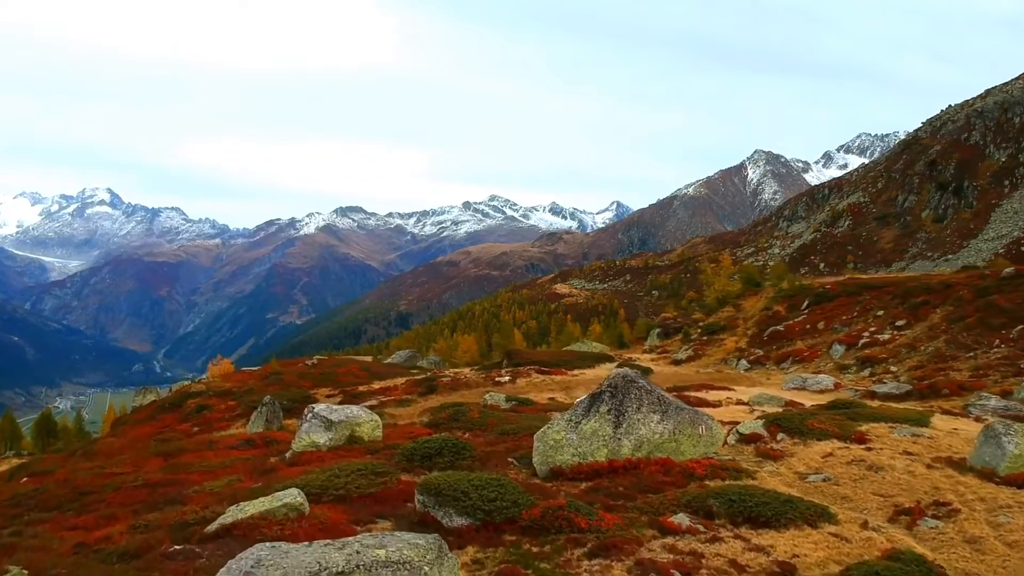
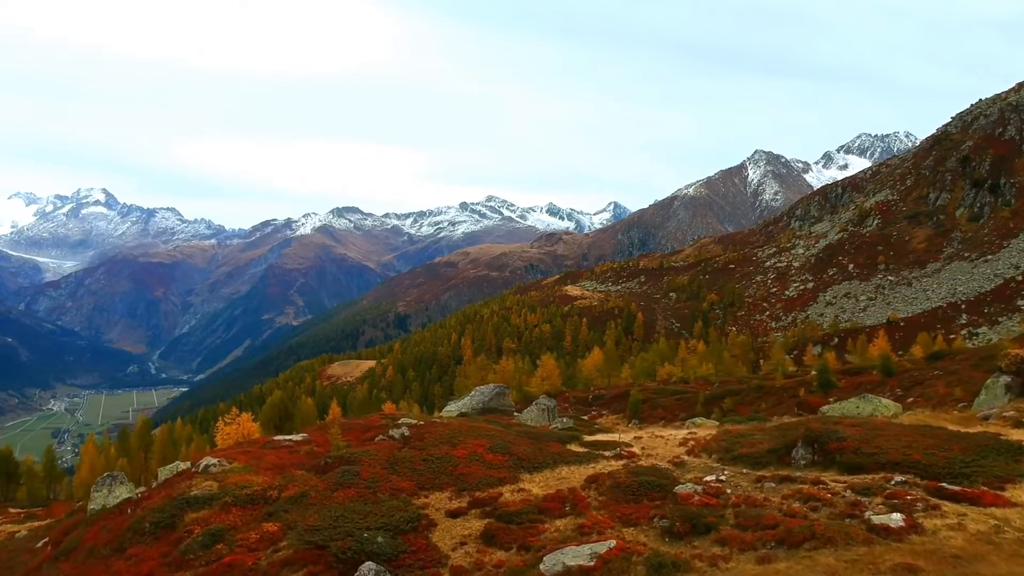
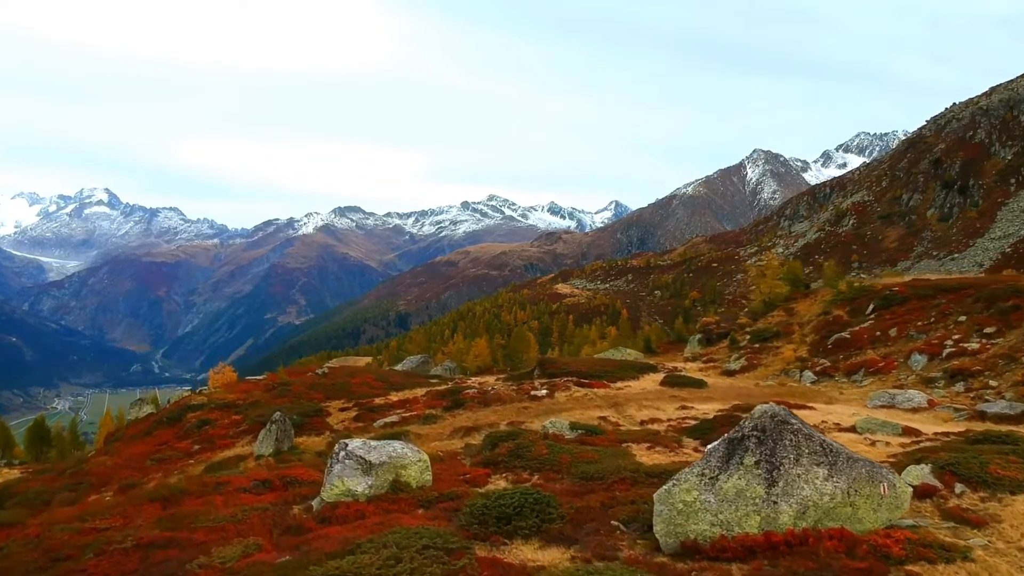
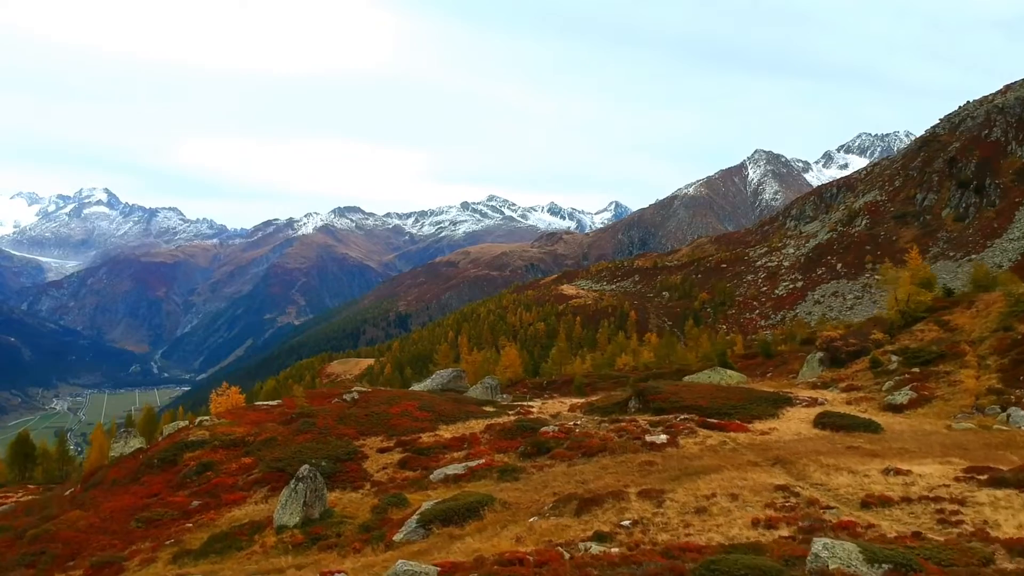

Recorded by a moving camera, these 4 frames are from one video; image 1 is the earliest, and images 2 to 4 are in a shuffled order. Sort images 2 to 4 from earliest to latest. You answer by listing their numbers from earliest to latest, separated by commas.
3, 4, 2
